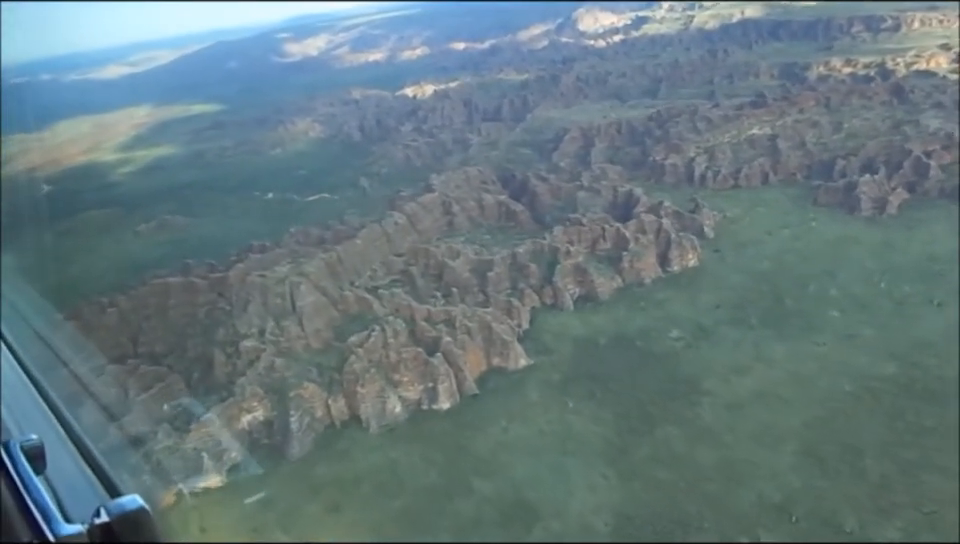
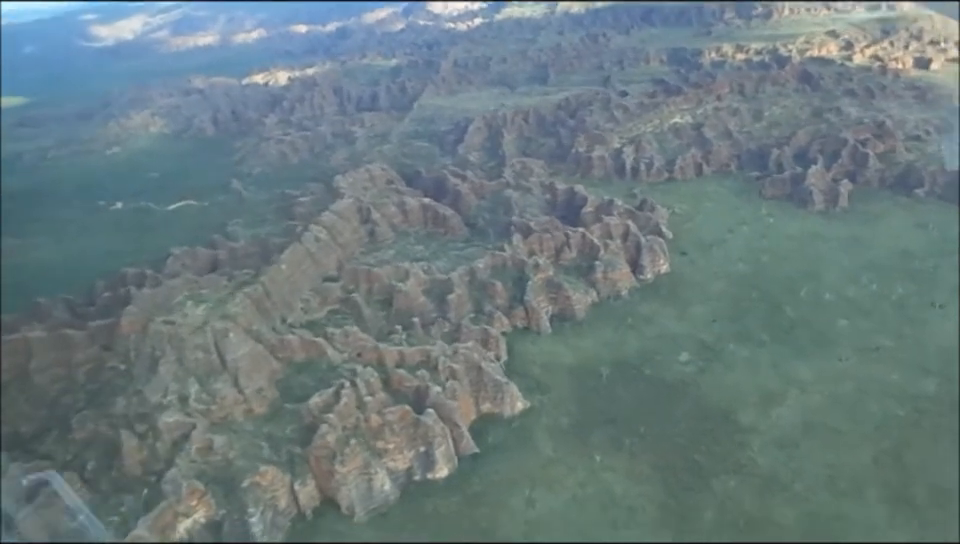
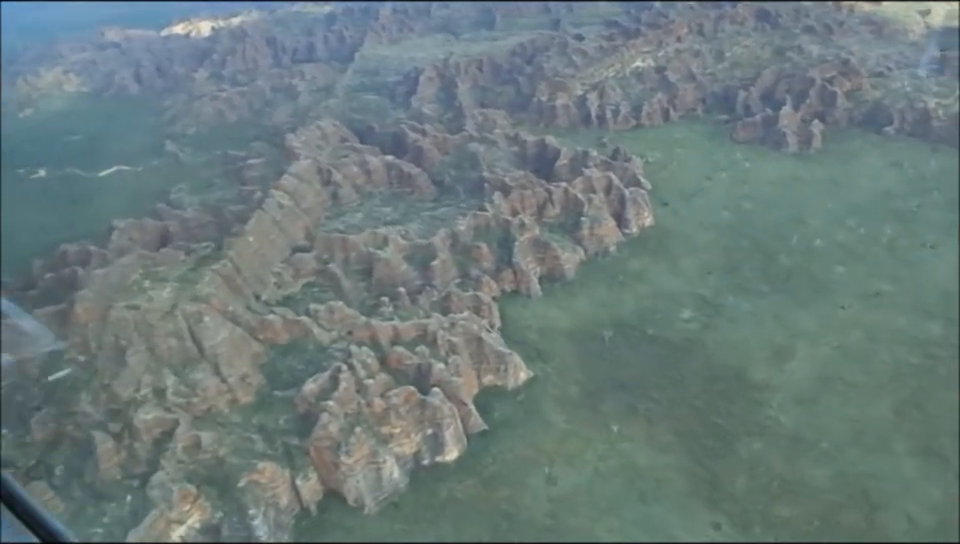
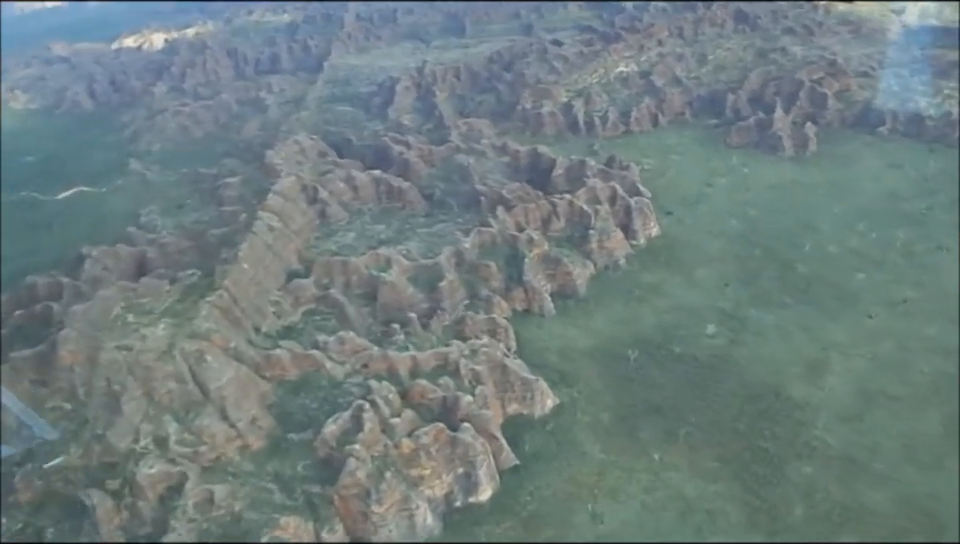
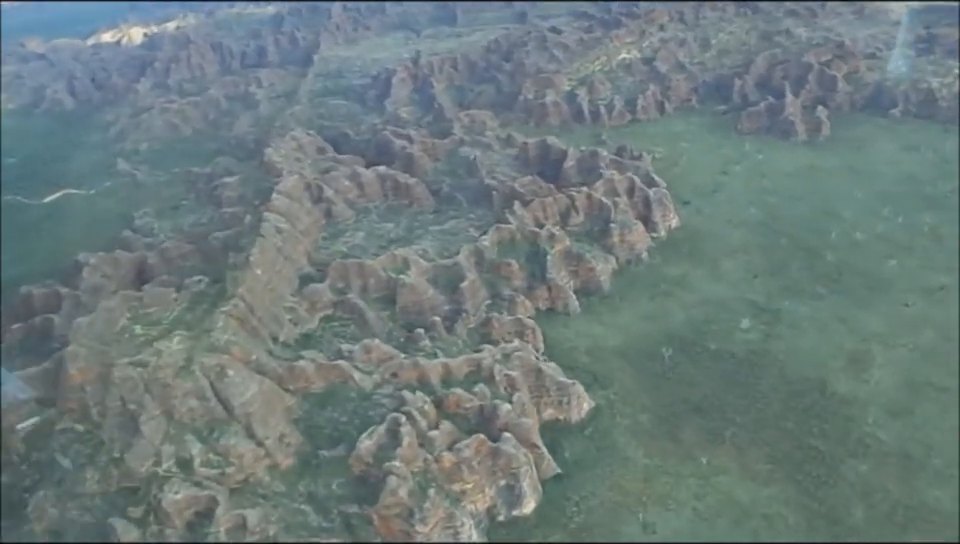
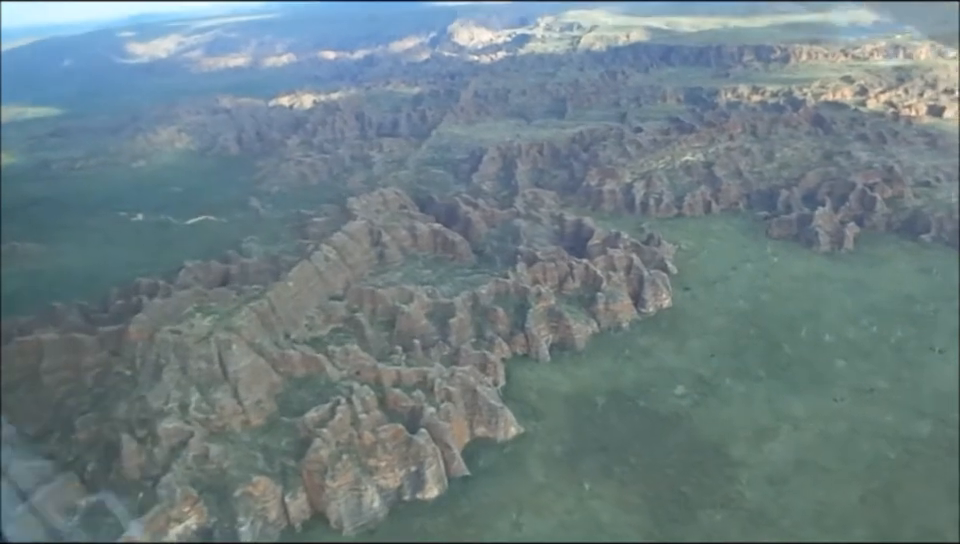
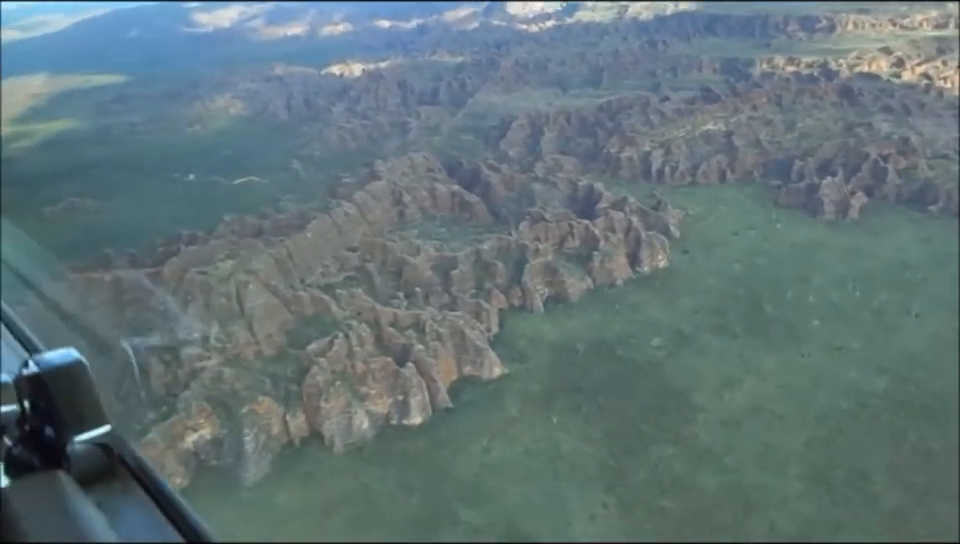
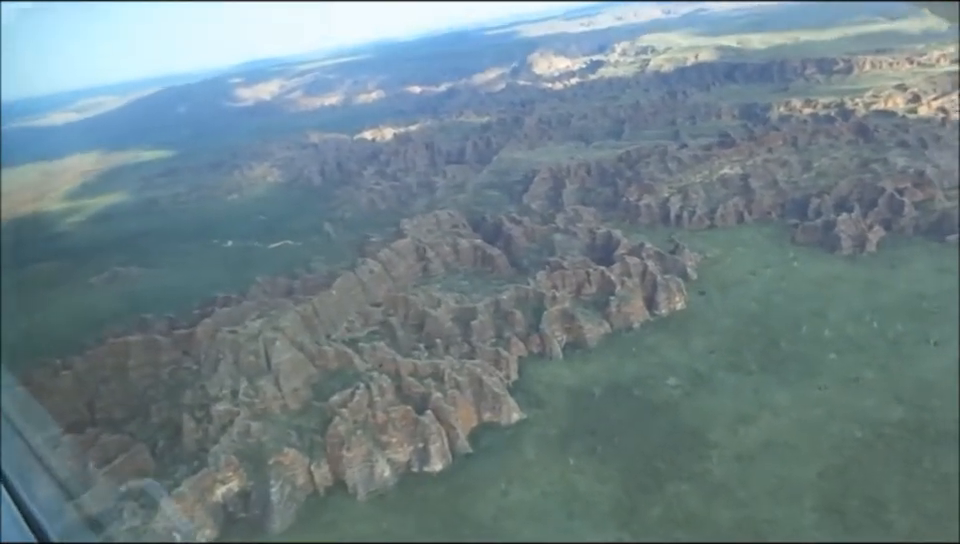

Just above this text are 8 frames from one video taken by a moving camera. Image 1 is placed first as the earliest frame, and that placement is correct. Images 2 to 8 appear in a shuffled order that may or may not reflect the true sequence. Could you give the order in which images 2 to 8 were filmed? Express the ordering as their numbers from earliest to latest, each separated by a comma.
8, 7, 6, 2, 3, 4, 5
